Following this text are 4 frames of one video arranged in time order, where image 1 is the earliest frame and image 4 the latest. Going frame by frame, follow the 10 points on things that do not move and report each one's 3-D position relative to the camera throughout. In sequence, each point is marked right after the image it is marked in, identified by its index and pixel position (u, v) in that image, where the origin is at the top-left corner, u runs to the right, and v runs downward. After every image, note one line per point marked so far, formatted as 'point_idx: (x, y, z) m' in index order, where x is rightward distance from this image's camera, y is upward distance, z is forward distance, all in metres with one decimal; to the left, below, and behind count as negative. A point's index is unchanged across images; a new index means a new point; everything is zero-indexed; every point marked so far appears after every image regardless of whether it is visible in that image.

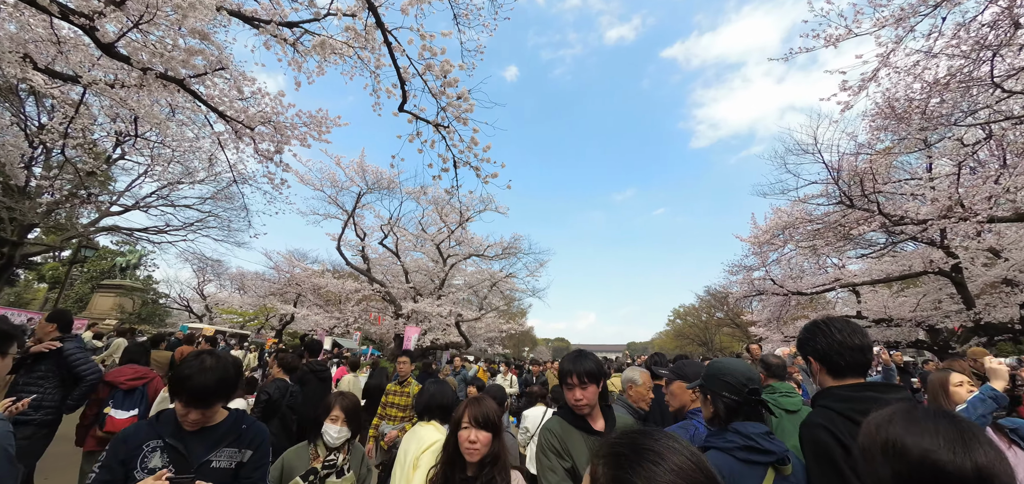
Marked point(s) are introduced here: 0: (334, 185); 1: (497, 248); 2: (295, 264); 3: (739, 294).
0: (-6.0, +1.9, +13.3) m
1: (-0.6, -0.2, +15.5) m
2: (-10.6, -1.1, +19.4) m
3: (+9.9, -2.3, +17.2) m
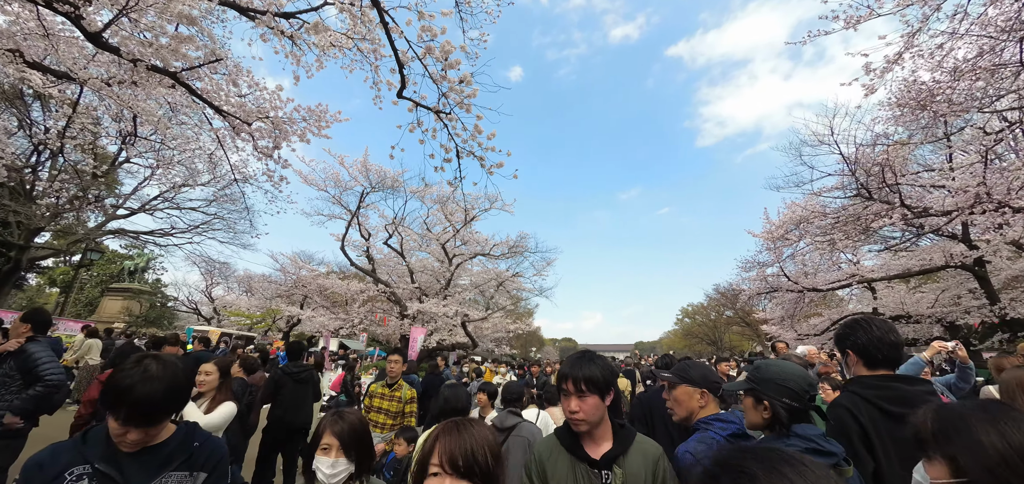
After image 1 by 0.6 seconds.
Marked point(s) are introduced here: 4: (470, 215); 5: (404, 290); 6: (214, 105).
0: (-5.8, +1.9, +13.2) m
1: (-0.4, -0.2, +15.3) m
2: (-10.3, -1.2, +19.4) m
3: (+10.2, -2.1, +16.9) m
4: (-1.6, +1.0, +14.9) m
5: (-4.2, -1.8, +15.3) m
6: (-4.0, +1.9, +5.4) m
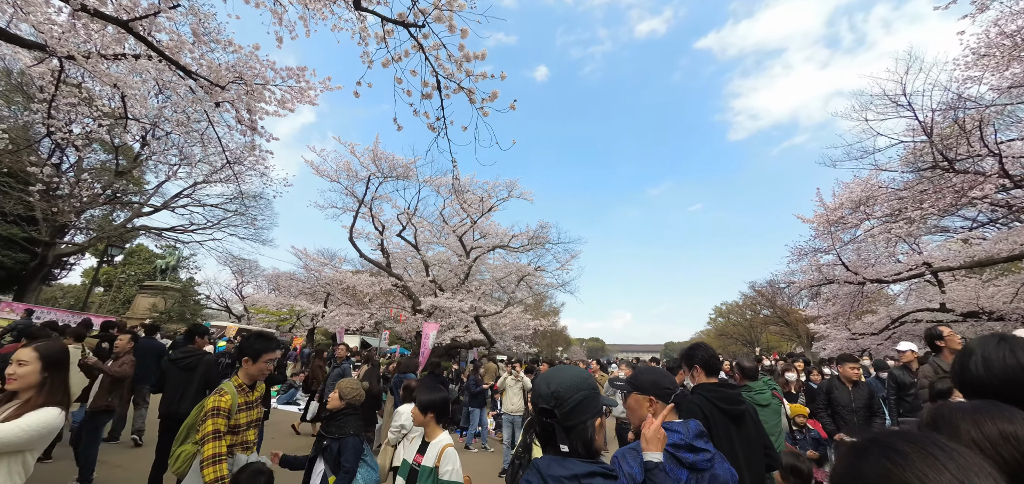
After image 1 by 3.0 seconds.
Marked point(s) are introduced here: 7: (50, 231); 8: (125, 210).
0: (-5.2, +2.2, +12.7) m
1: (+0.4, +0.1, +14.4) m
2: (-9.2, -1.0, +19.1) m
3: (+11.0, -1.7, +15.3) m
4: (-0.9, +1.3, +14.1) m
5: (-3.4, -1.6, +14.6) m
6: (-3.9, +2.1, +4.7) m
7: (-15.1, +0.4, +13.0) m
8: (-15.6, +1.3, +16.0) m
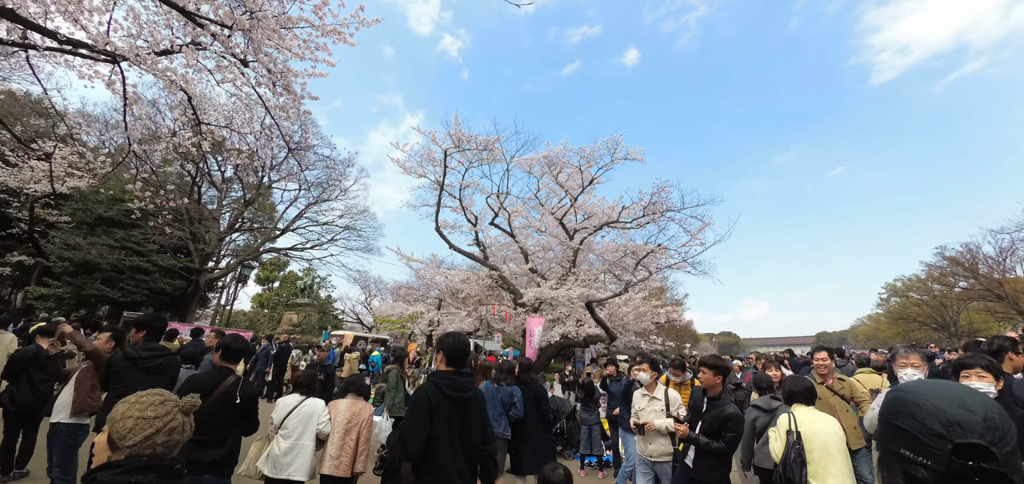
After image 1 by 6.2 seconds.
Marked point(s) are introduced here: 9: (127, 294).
0: (-2.3, +2.3, +11.8) m
1: (+3.7, +0.9, +12.0) m
2: (-4.2, -1.2, +19.0) m
3: (+14.3, +0.3, +10.0) m
4: (+2.3, +1.9, +12.1) m
5: (+0.3, -1.2, +13.2) m
6: (-3.2, +2.3, +3.8) m
7: (-11.5, -0.6, +14.6) m
8: (-11.4, +0.3, +17.7) m
9: (-12.9, -1.8, +13.3) m
